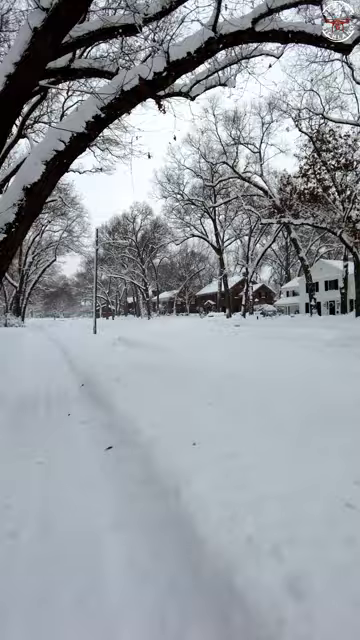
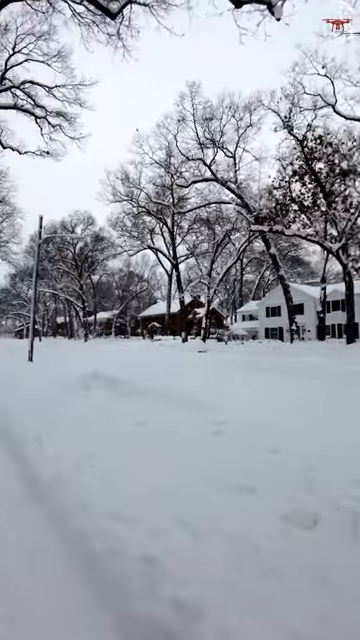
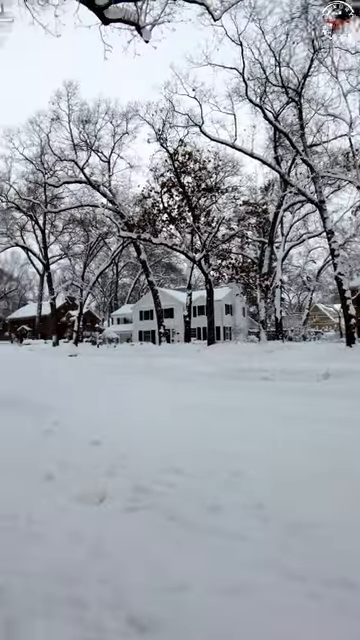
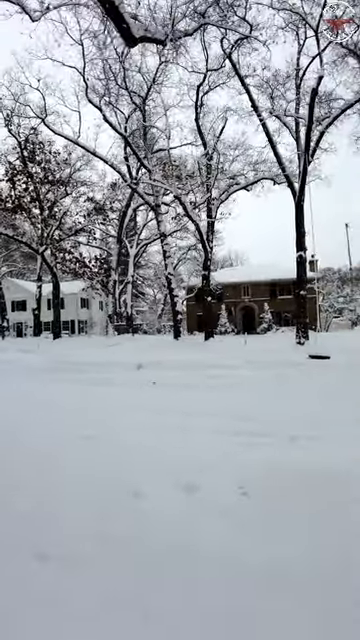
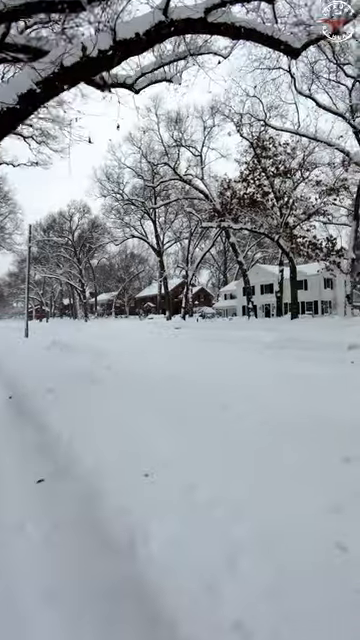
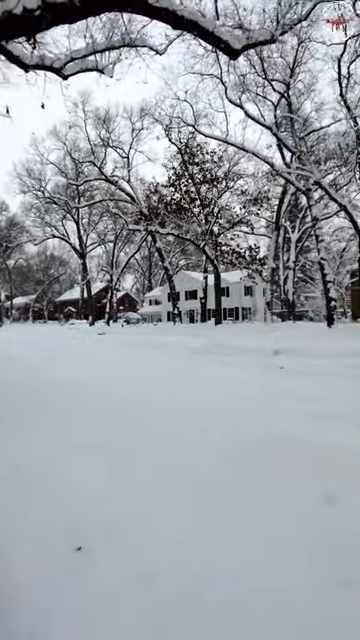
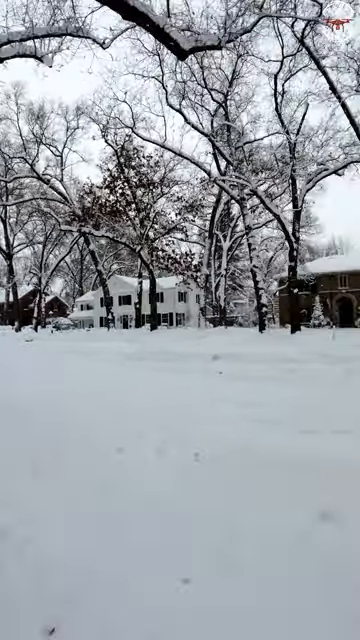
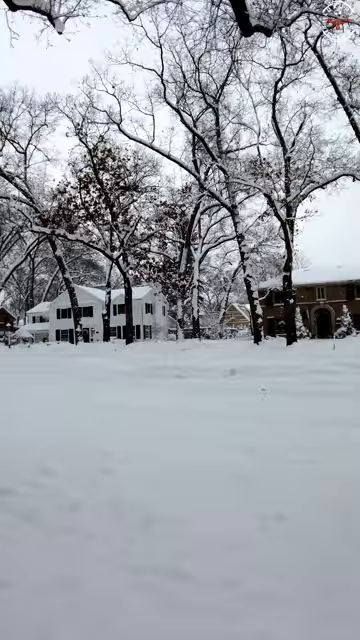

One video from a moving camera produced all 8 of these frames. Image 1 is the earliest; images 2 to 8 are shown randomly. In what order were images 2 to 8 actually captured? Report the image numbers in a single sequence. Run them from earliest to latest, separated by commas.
5, 6, 7, 4, 8, 3, 2
